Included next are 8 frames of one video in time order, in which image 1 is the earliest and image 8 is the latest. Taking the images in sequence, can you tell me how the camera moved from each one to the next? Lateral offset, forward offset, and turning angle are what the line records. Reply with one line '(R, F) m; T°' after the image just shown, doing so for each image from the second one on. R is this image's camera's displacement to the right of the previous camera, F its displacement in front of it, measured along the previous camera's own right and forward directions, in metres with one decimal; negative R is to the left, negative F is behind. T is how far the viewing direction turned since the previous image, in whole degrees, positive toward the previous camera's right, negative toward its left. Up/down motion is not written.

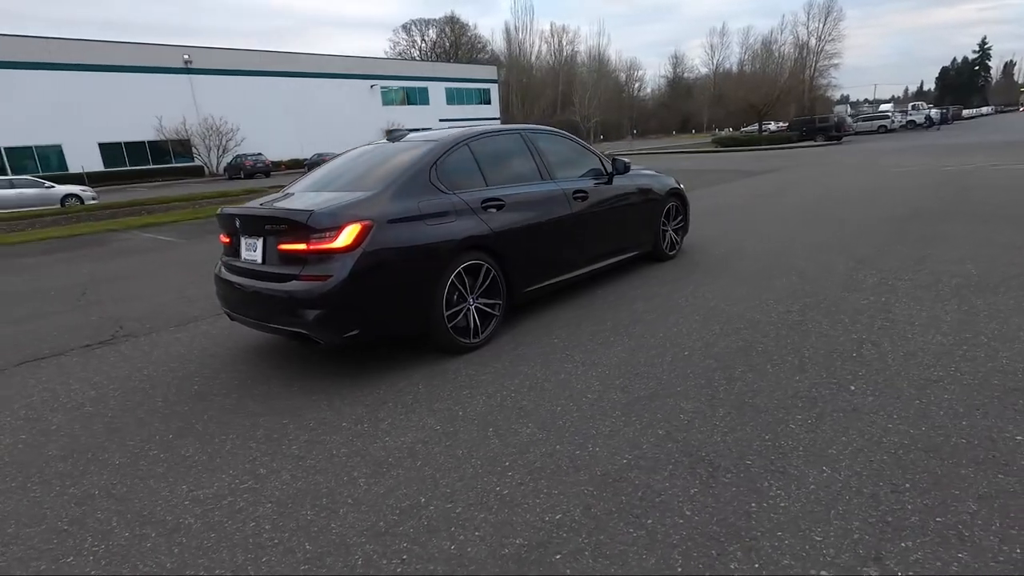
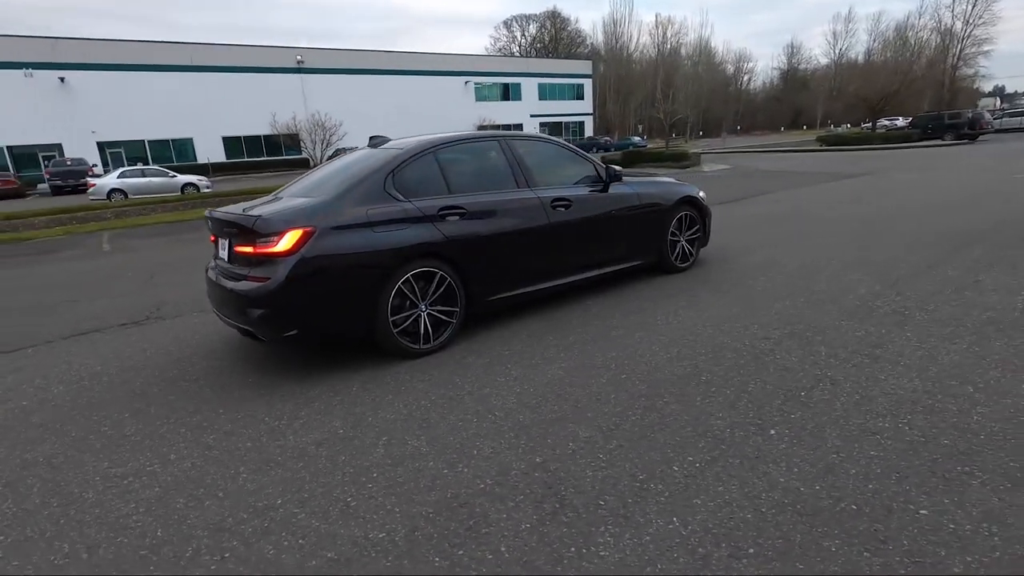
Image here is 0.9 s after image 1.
(+1.1, +0.1) m; -10°
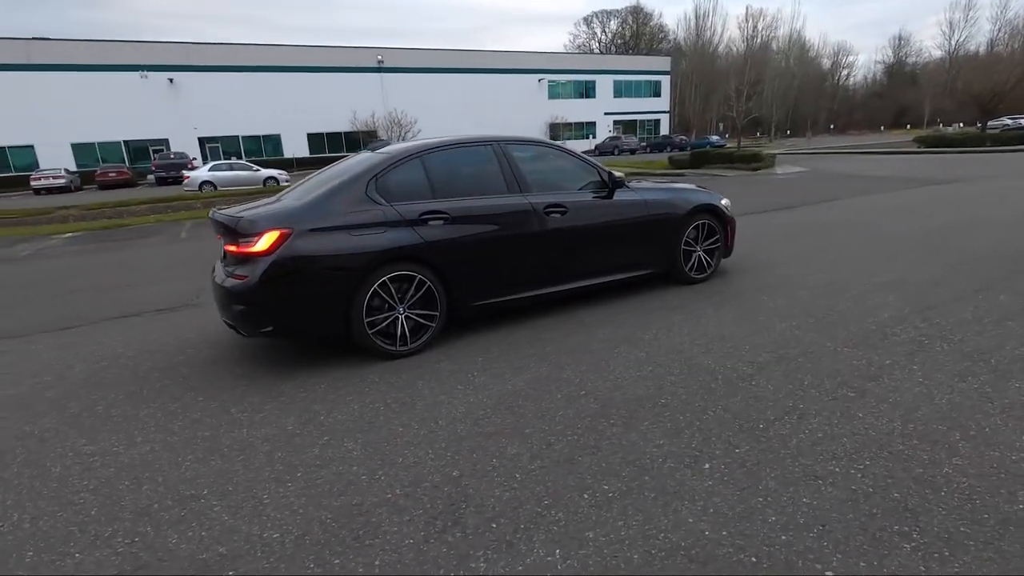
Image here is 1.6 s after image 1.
(+0.7, +0.1) m; -8°
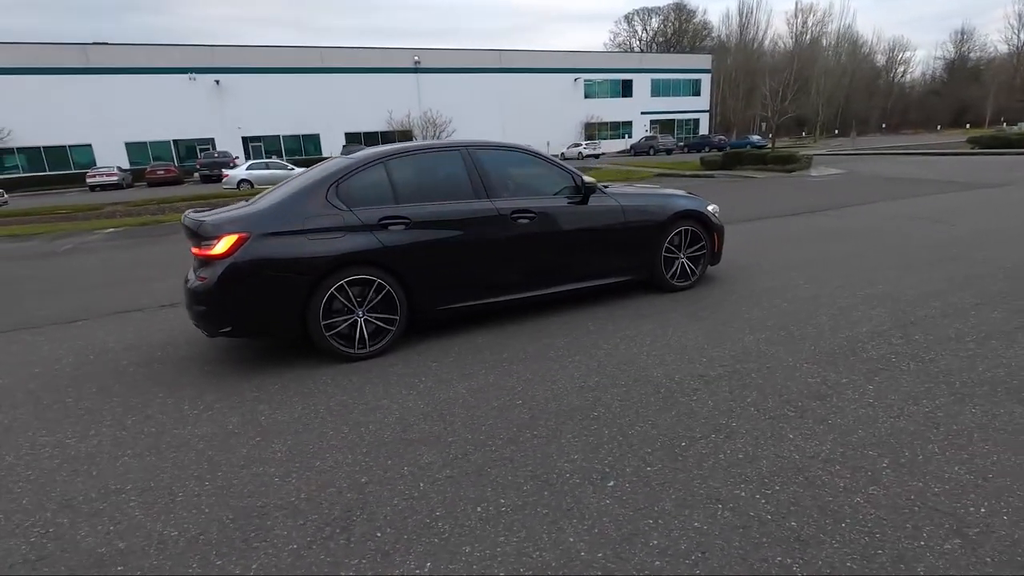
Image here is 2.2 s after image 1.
(+0.6, 0.0) m; -4°
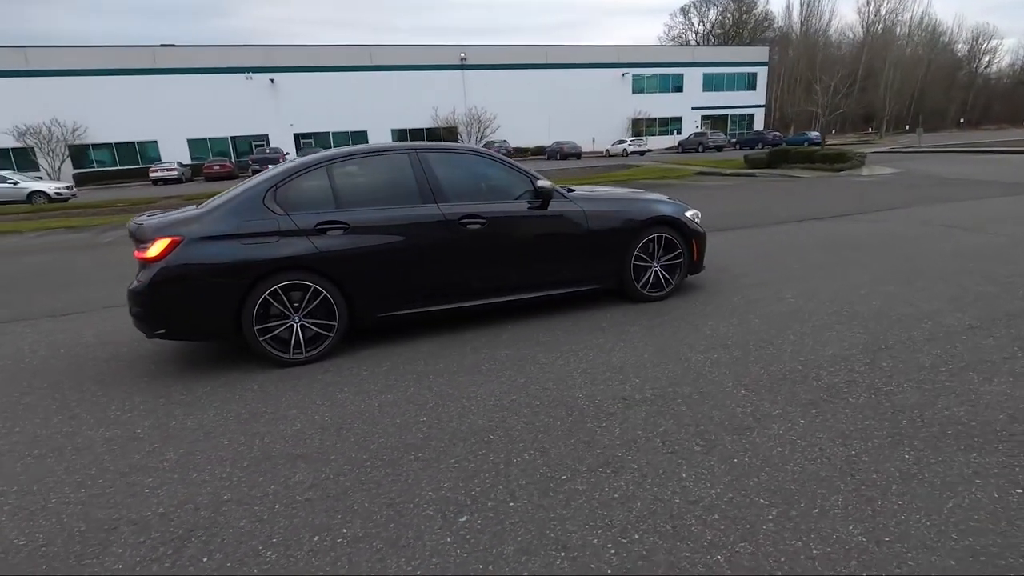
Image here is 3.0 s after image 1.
(+0.9, +0.2) m; -5°
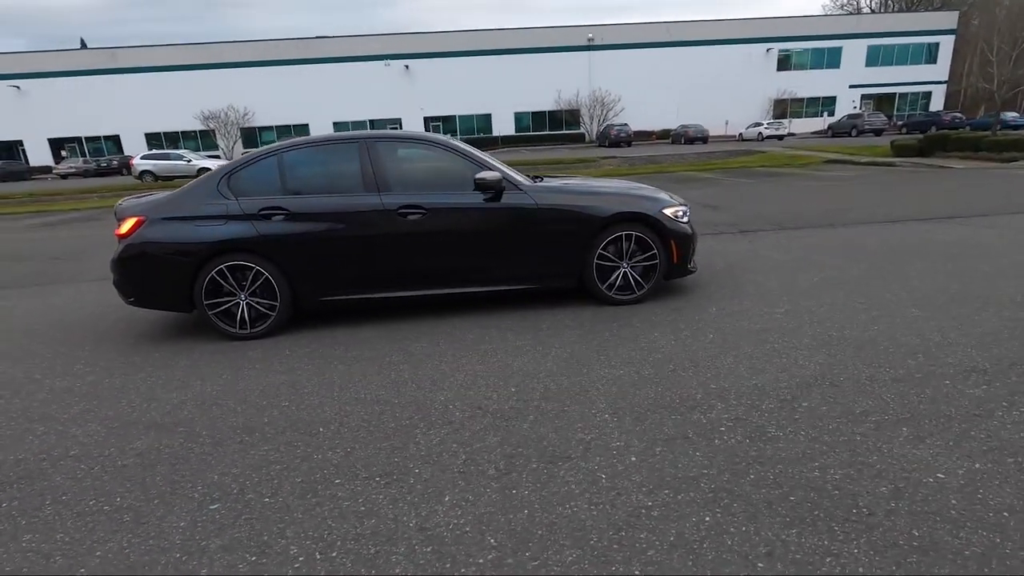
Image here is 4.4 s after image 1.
(+1.6, +0.3) m; -13°
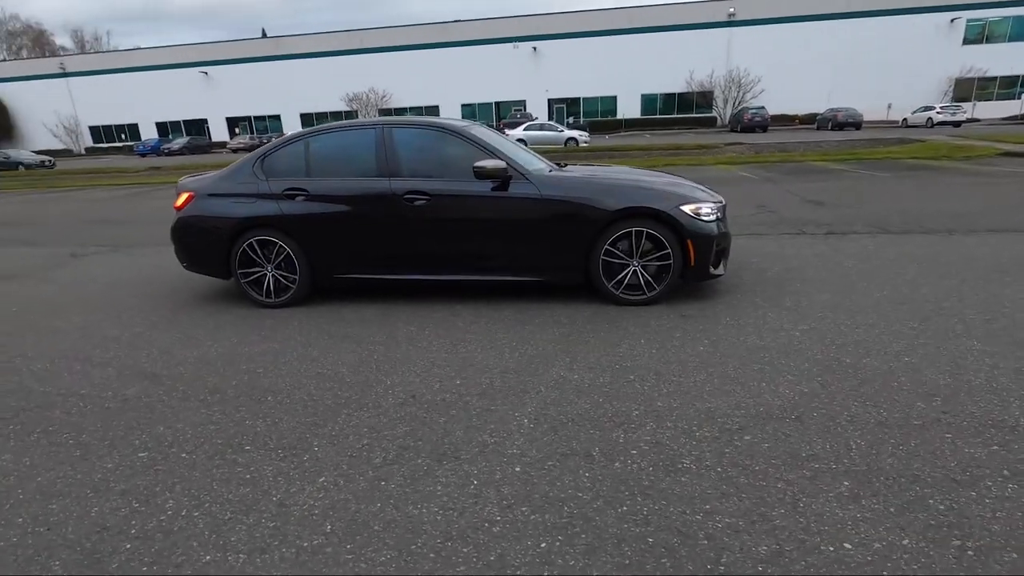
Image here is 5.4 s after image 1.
(+1.1, +0.2) m; -13°
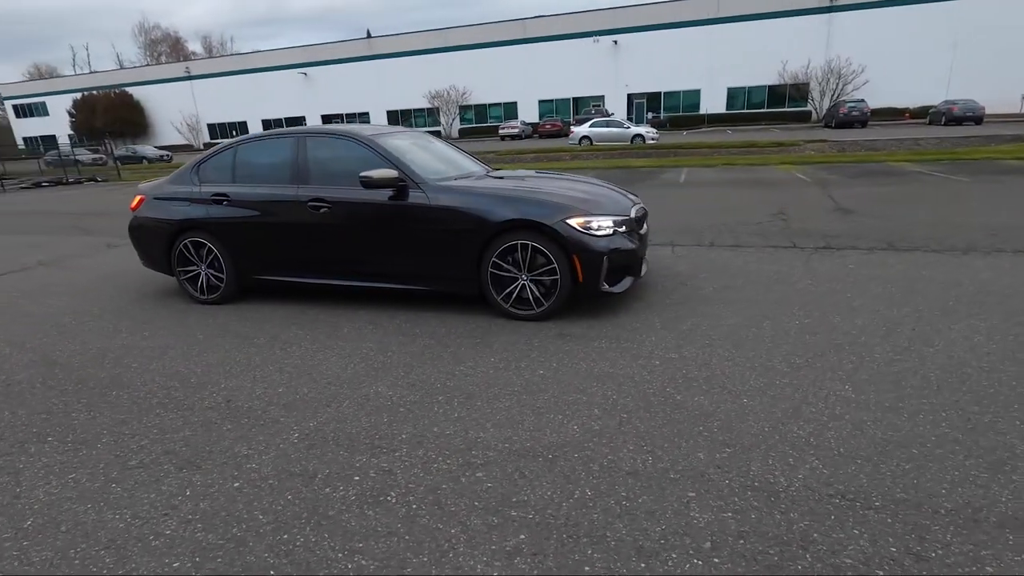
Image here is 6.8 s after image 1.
(+1.7, +0.2) m; -9°
